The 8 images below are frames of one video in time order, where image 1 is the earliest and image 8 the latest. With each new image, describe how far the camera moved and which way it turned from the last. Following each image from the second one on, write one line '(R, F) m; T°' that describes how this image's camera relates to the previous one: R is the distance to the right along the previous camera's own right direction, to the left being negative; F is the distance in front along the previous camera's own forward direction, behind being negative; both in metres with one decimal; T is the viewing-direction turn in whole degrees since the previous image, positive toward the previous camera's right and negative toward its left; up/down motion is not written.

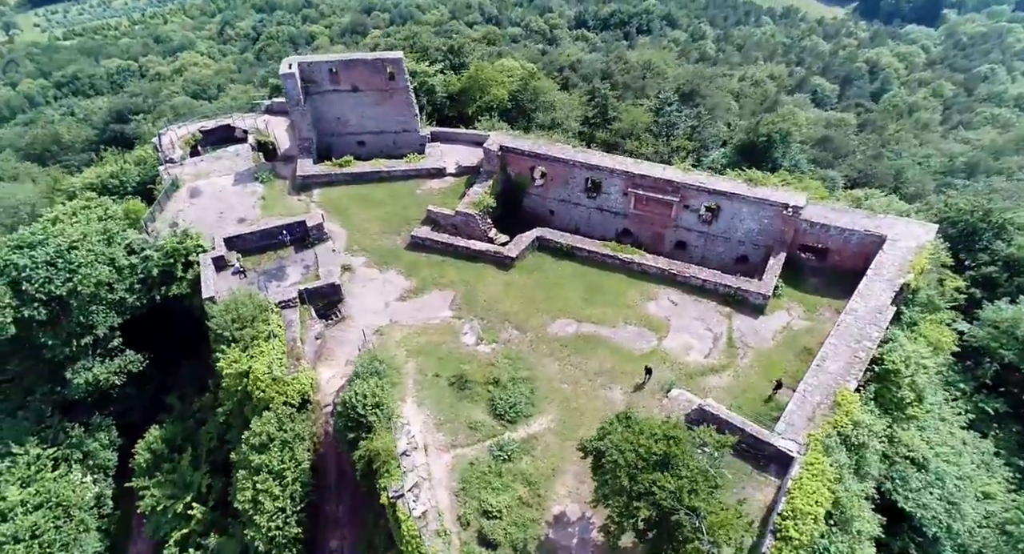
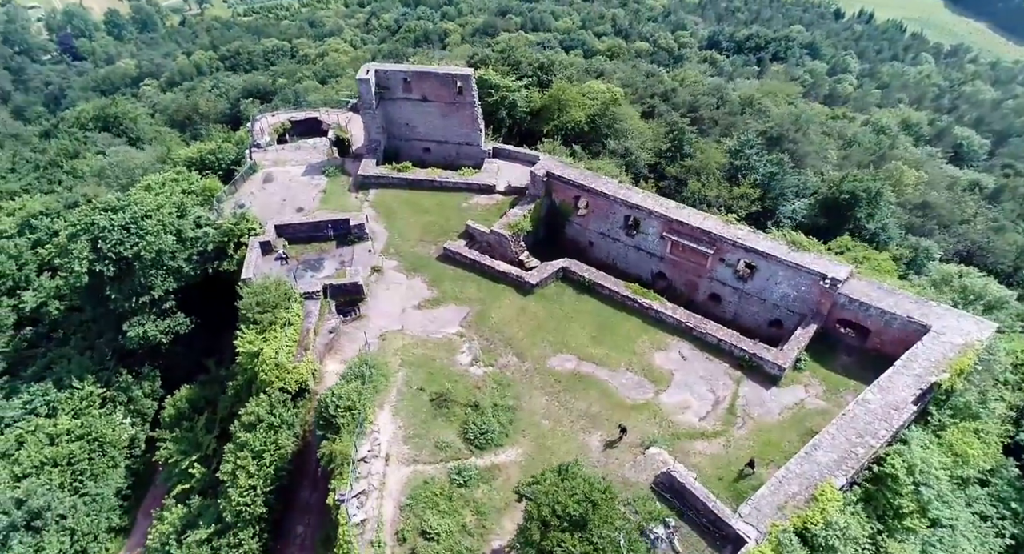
(+2.0, 0.0) m; -8°
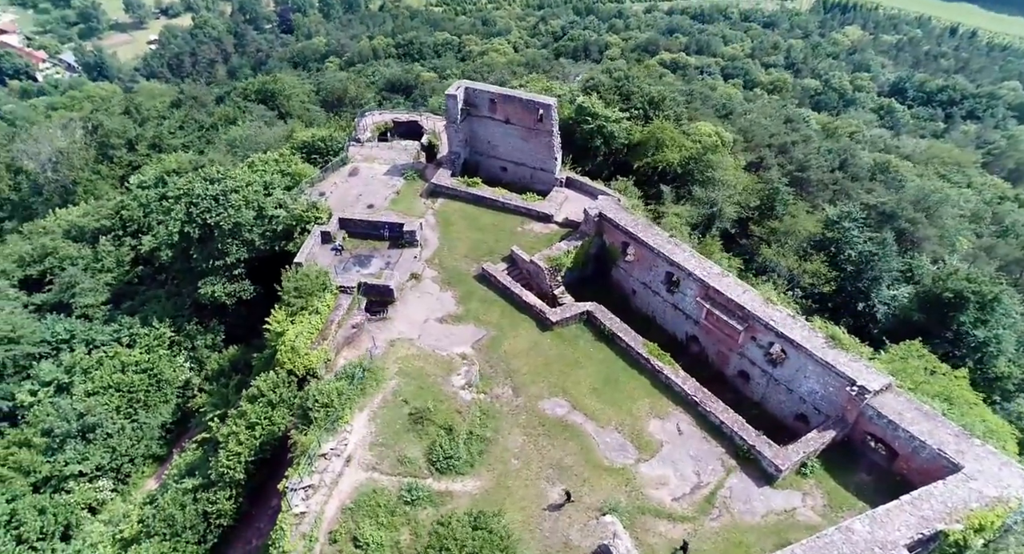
(+2.4, 0.0) m; -11°
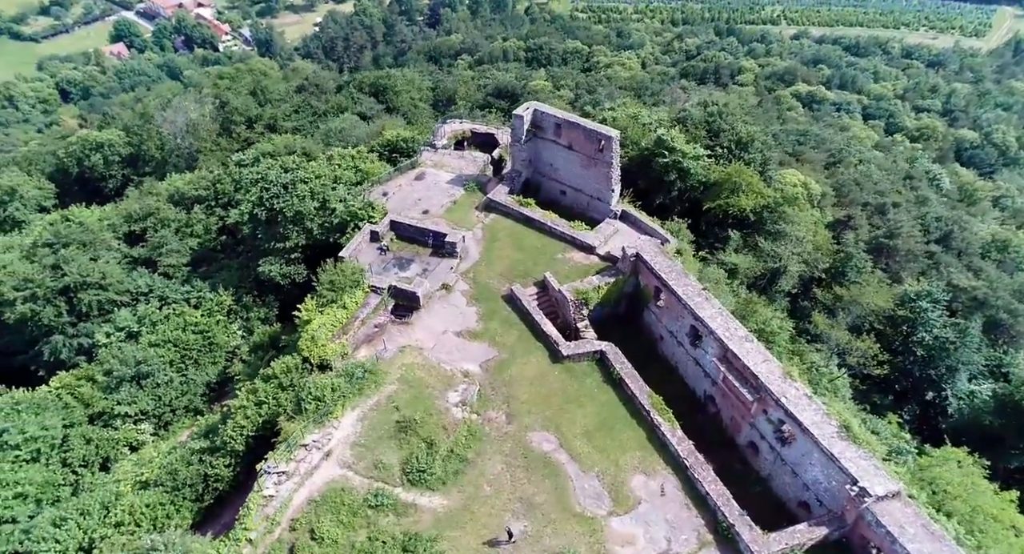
(+1.9, -0.1) m; -9°
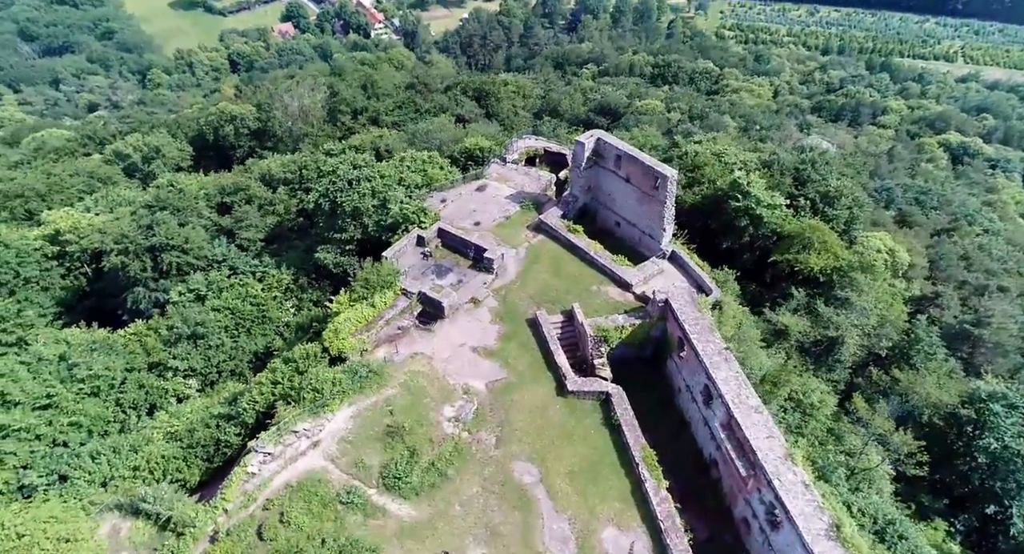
(+2.0, -0.1) m; -9°
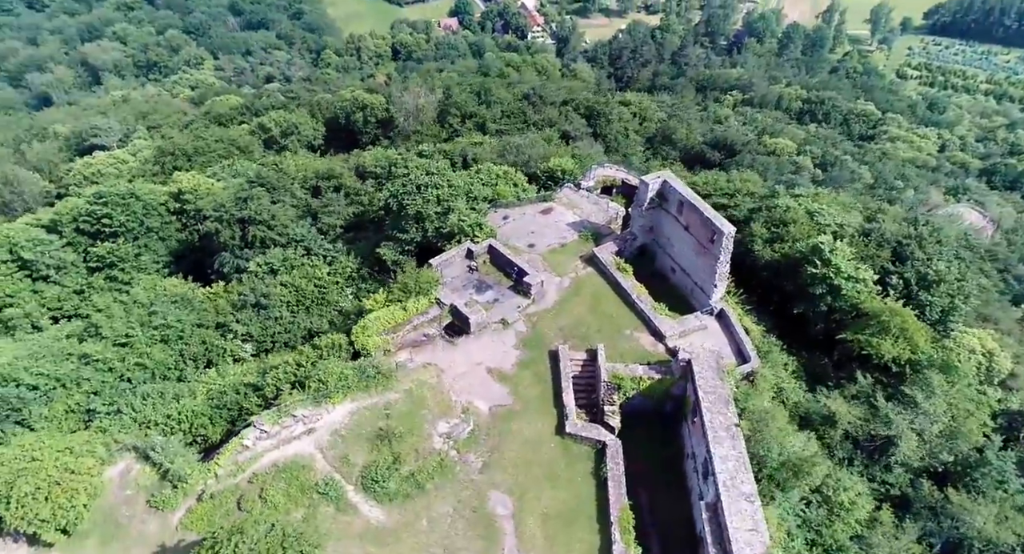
(+2.2, -0.1) m; -10°
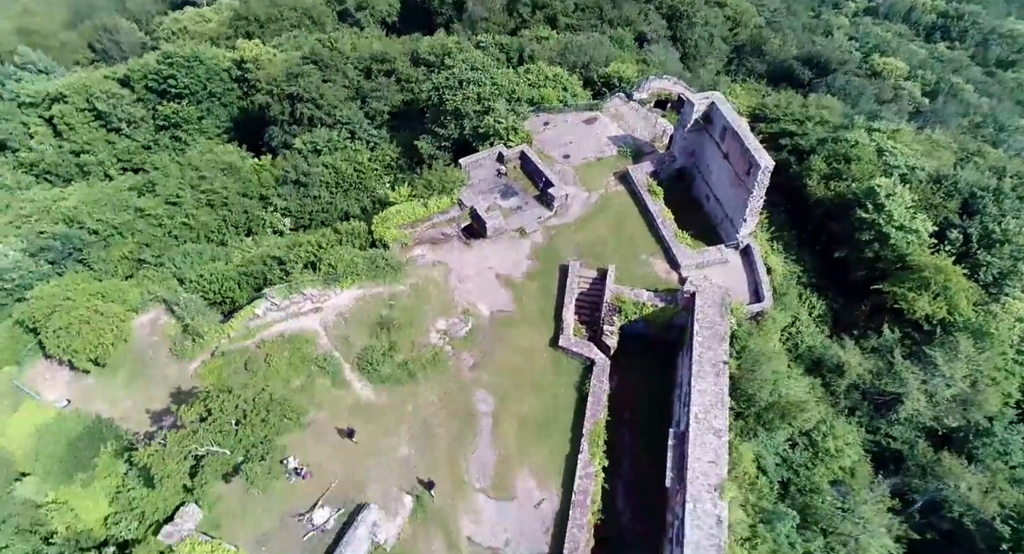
(+1.5, +0.1) m; -5°
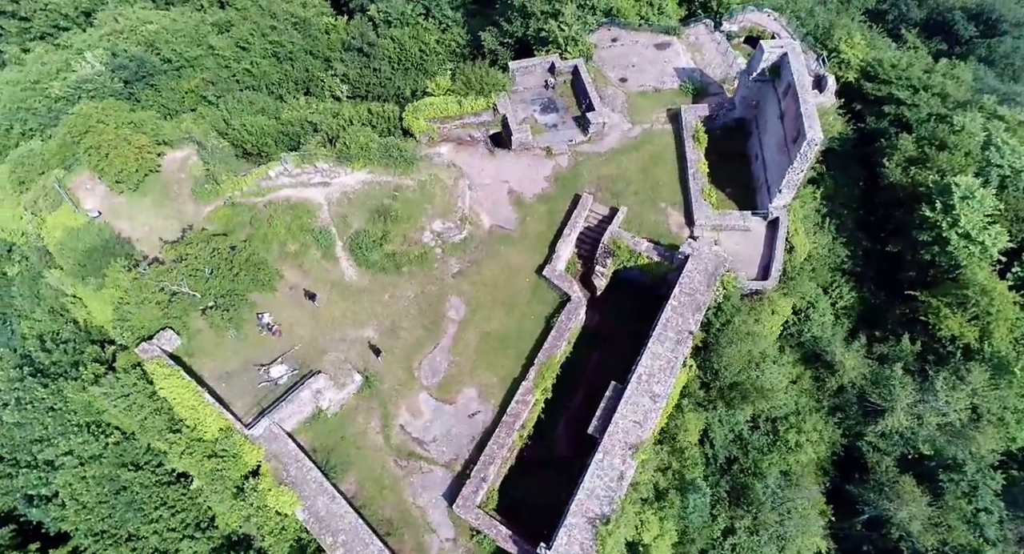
(+2.5, +0.2) m; -6°
